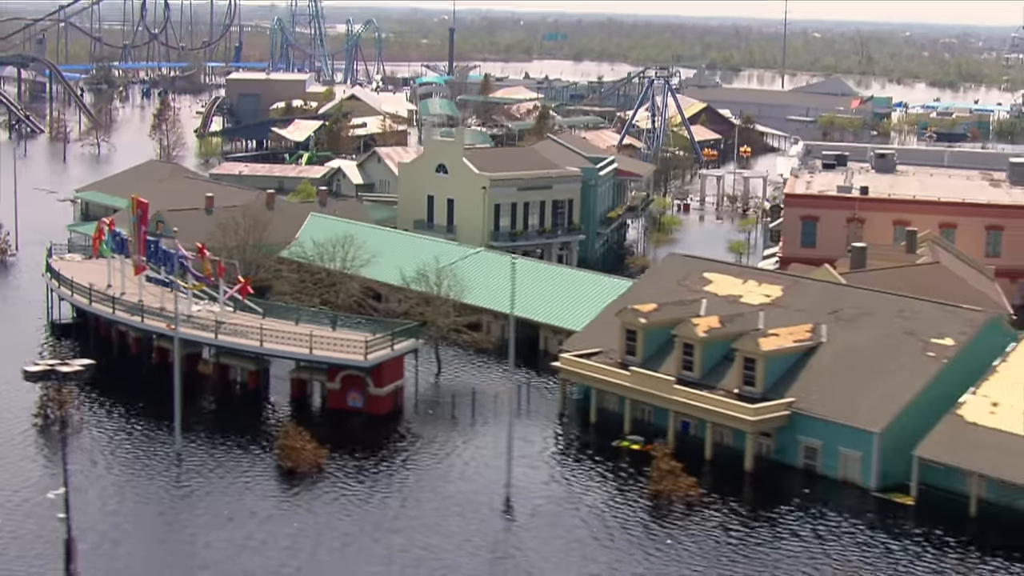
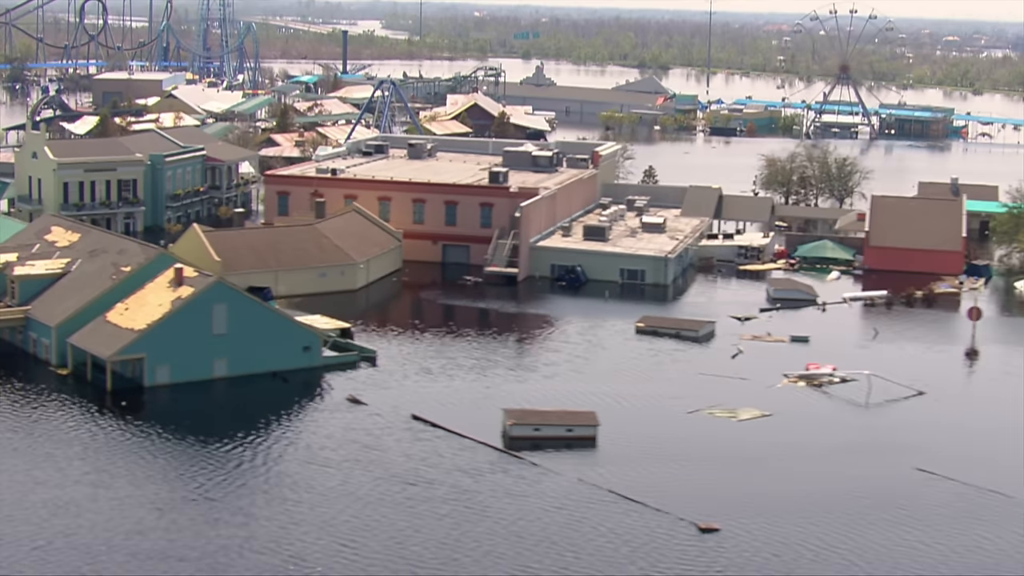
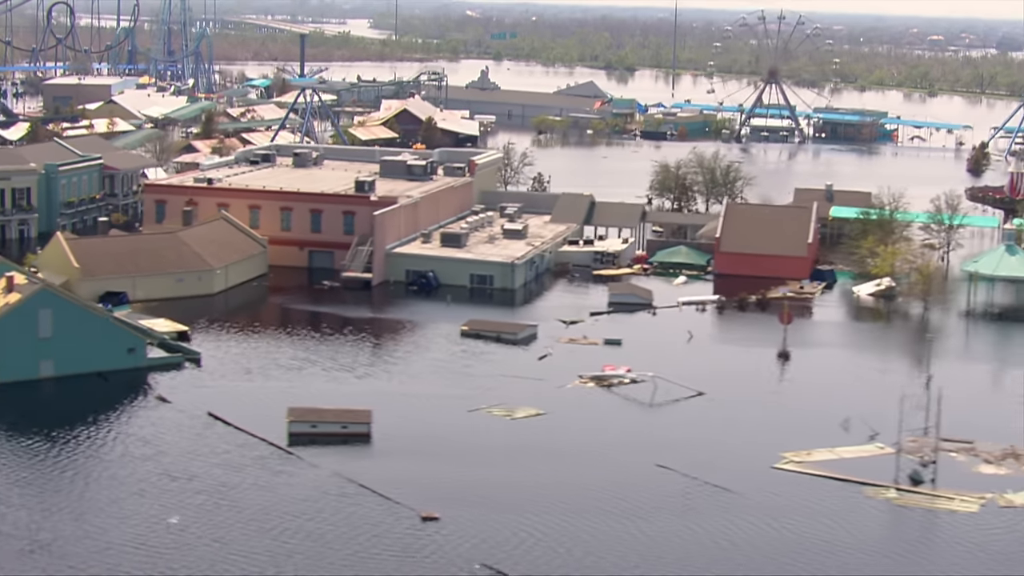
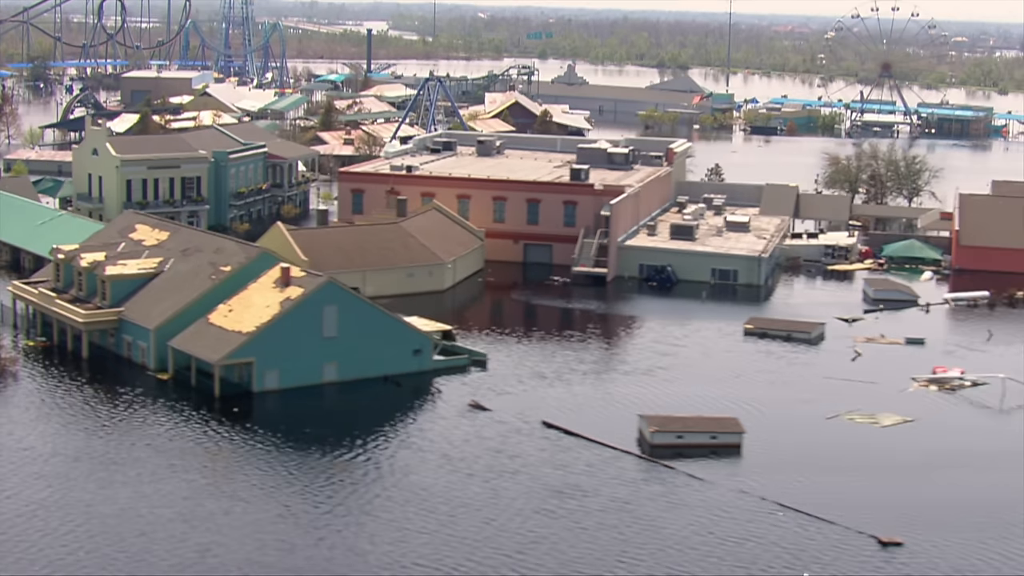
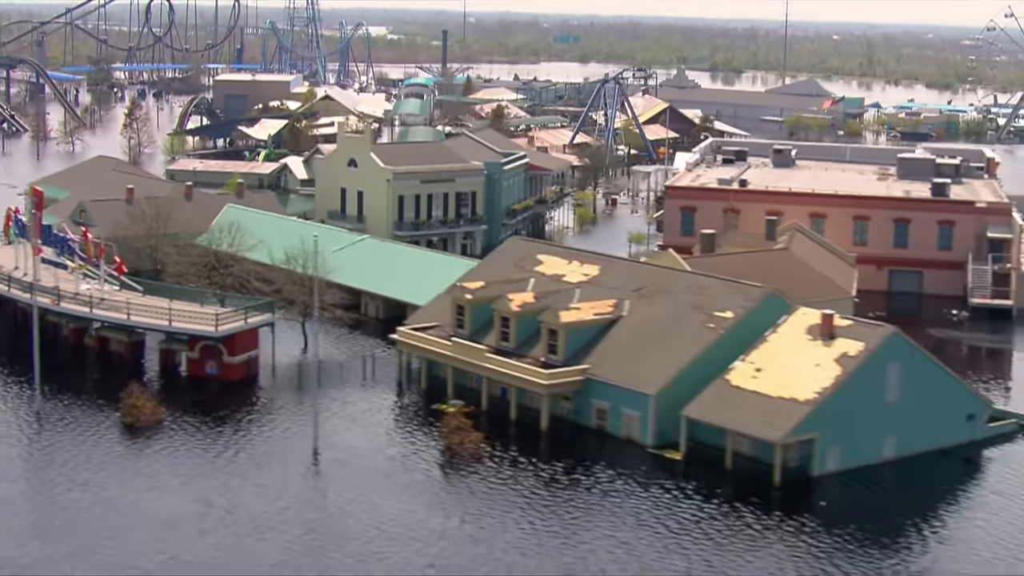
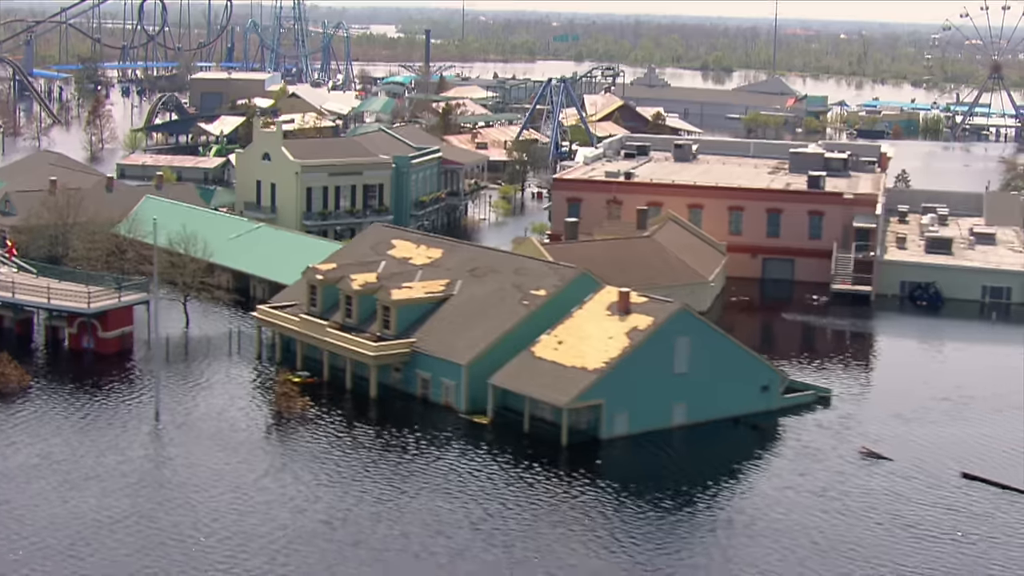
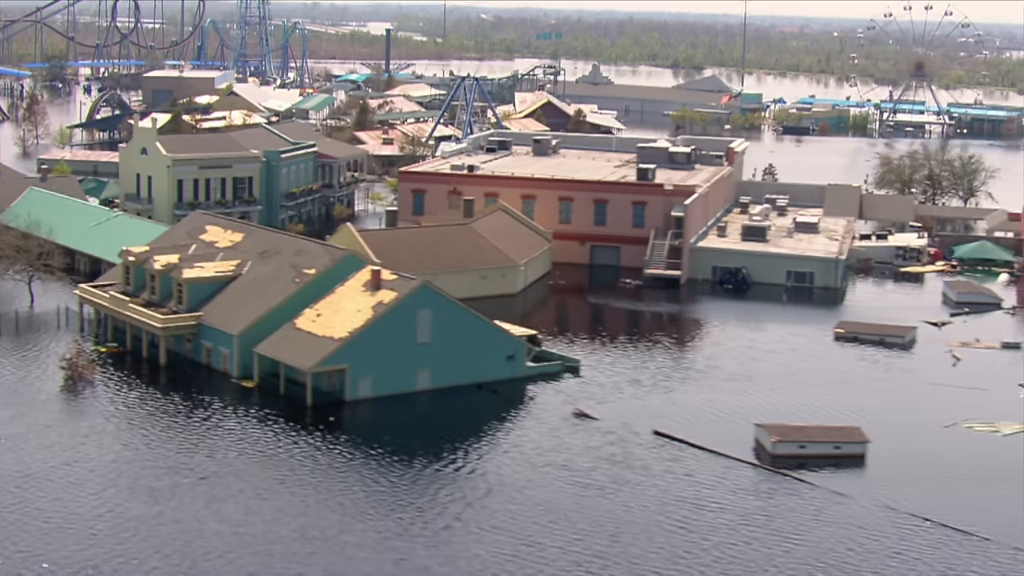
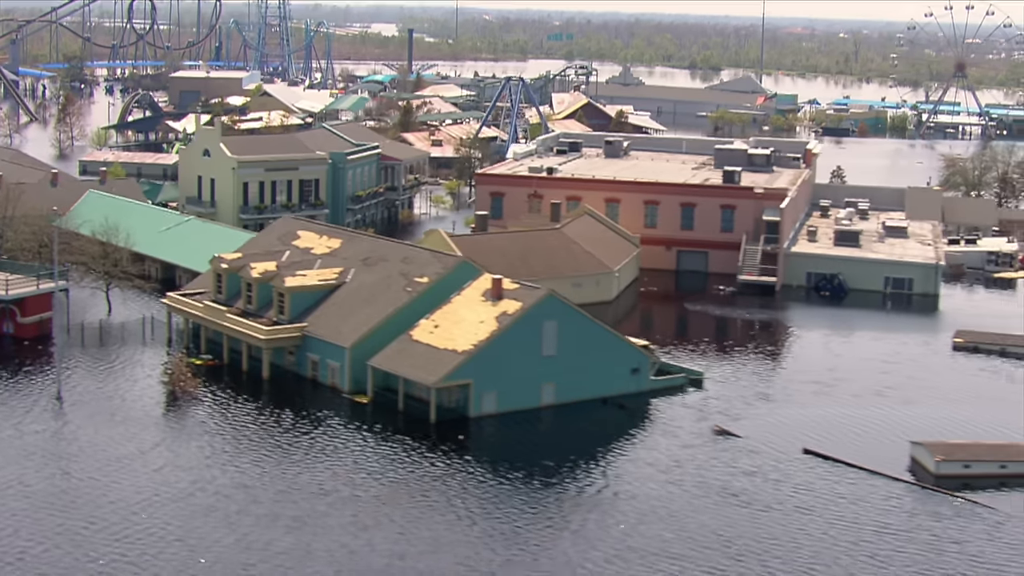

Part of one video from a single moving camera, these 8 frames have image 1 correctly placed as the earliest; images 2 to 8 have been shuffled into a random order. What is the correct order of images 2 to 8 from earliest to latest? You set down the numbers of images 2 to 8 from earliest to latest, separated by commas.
5, 6, 8, 7, 4, 2, 3
